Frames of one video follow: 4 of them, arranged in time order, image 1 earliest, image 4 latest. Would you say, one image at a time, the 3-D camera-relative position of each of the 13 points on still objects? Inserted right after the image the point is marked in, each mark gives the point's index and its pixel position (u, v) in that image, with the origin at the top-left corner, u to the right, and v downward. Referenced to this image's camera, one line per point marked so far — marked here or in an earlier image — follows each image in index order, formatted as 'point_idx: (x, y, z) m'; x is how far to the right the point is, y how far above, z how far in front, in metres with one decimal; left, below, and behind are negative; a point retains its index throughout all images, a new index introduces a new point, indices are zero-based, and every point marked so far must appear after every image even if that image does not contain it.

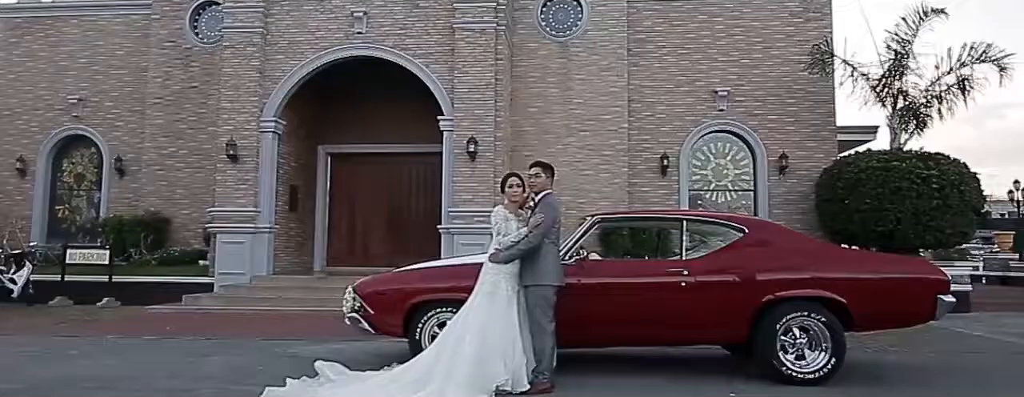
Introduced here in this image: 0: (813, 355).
0: (+2.7, -1.4, +6.2) m
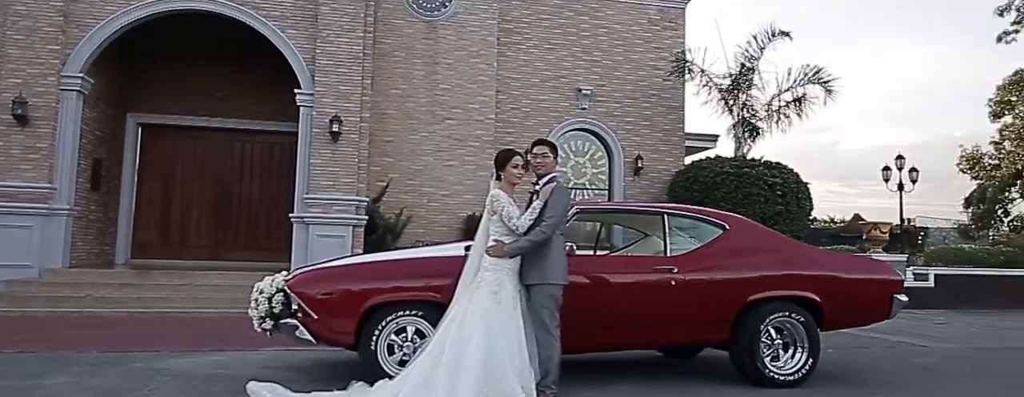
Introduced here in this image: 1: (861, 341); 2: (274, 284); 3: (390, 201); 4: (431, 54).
0: (+2.4, -1.4, +6.1) m
1: (+4.6, -1.9, +9.3) m
2: (-1.9, -0.7, +5.8) m
3: (-2.4, 0.0, +14.2) m
4: (-1.6, +2.9, +14.4) m
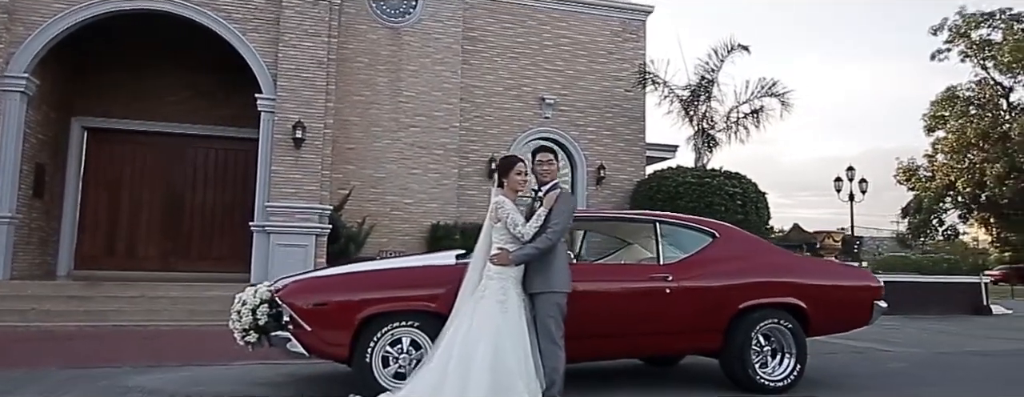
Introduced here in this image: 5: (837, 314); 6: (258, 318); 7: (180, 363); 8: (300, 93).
0: (+2.4, -1.5, +6.2) m
1: (+4.3, -2.0, +9.5) m
2: (-2.0, -0.8, +5.5) m
3: (-3.1, -0.2, +13.9) m
4: (-2.3, +2.8, +14.2) m
5: (+2.9, -1.0, +6.4) m
6: (-1.9, -0.9, +5.4) m
7: (-3.3, -1.7, +7.1) m
8: (-3.7, +1.8, +12.2) m
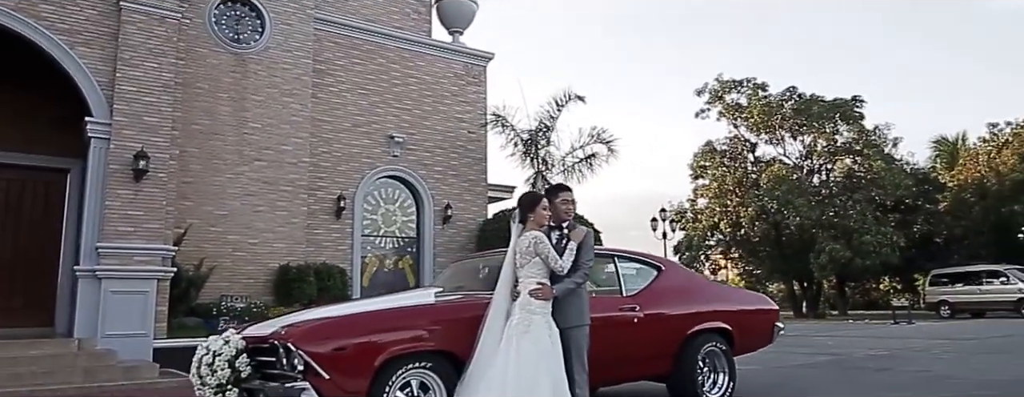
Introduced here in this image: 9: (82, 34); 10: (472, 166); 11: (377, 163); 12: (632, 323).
0: (+2.0, -1.8, +6.9) m
1: (+2.7, -2.6, +10.6) m
2: (-1.9, -1.0, +4.9) m
3: (-5.7, -0.9, +12.5) m
4: (-5.1, +2.0, +13.2) m
5: (+2.5, -1.4, +7.3) m
6: (-1.8, -1.2, +4.8) m
7: (-3.7, -2.0, +5.9) m
8: (-5.7, +1.2, +10.8) m
9: (-6.5, +2.5, +10.6) m
10: (-0.9, +0.8, +16.5) m
11: (-2.9, +0.8, +15.1) m
12: (+1.0, -1.1, +6.3) m
